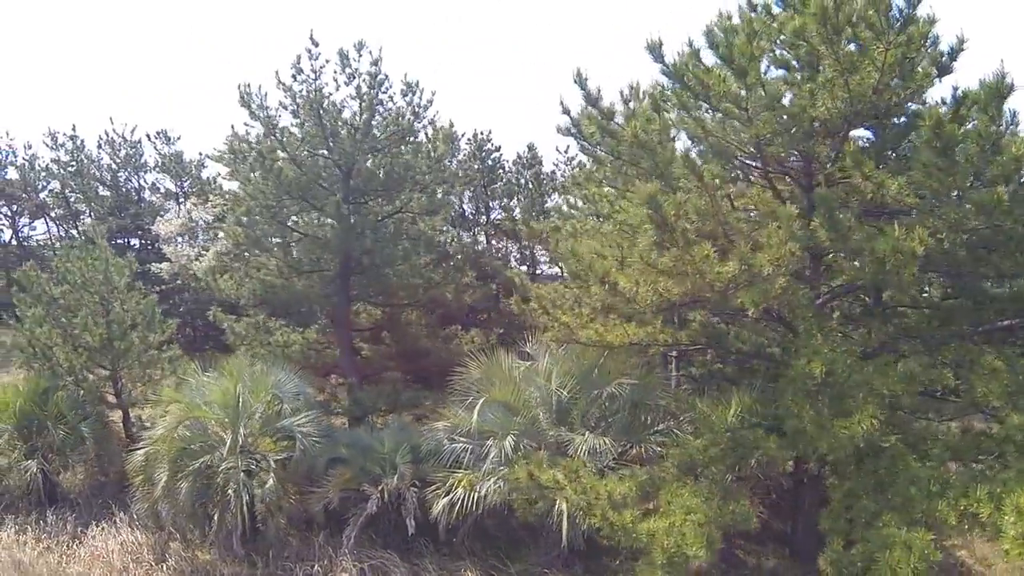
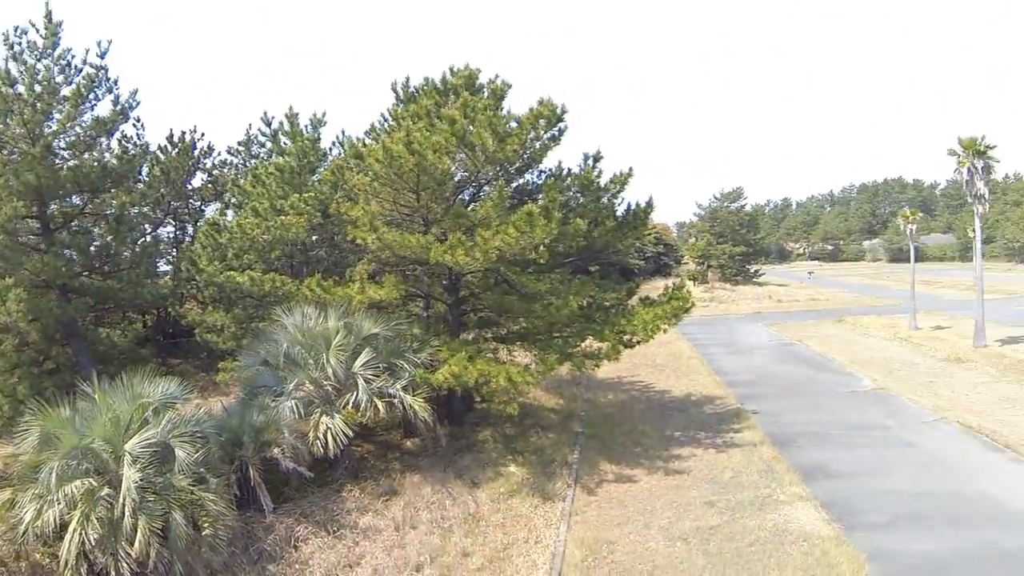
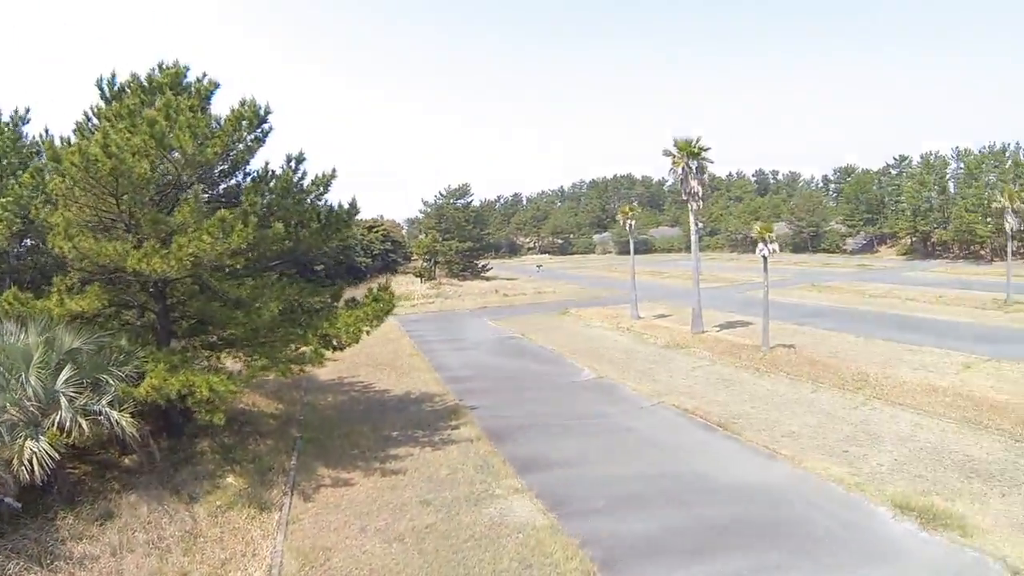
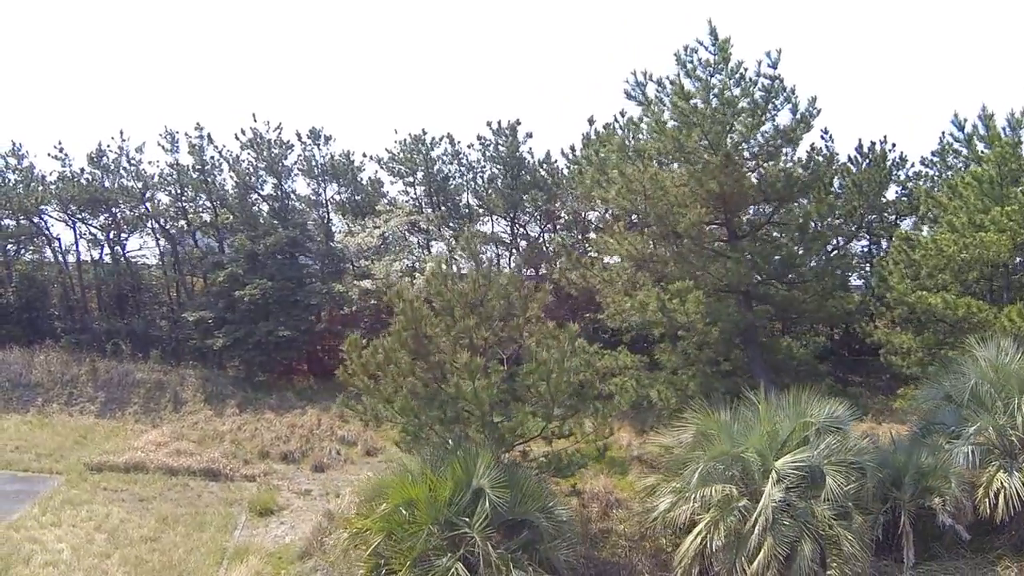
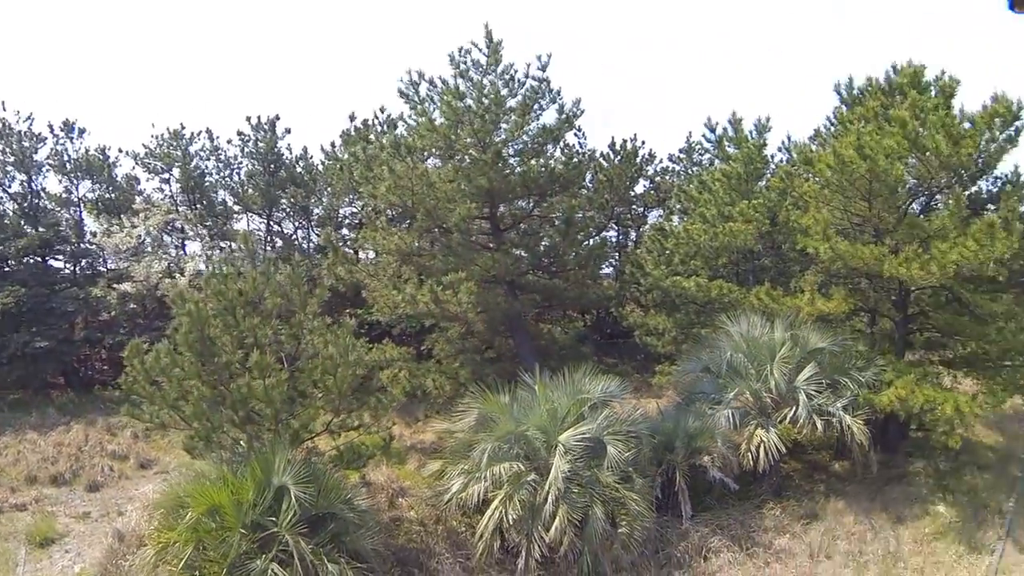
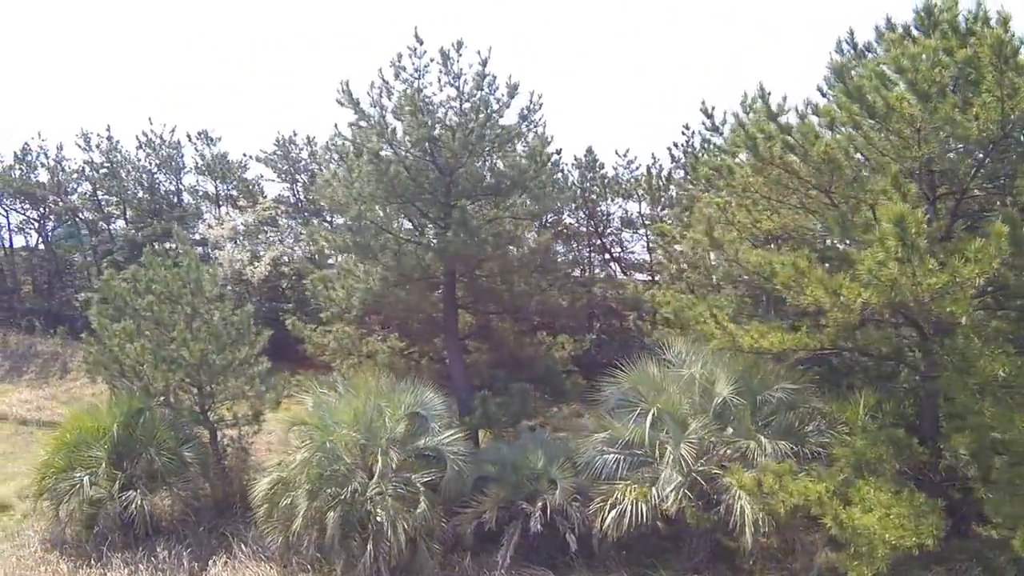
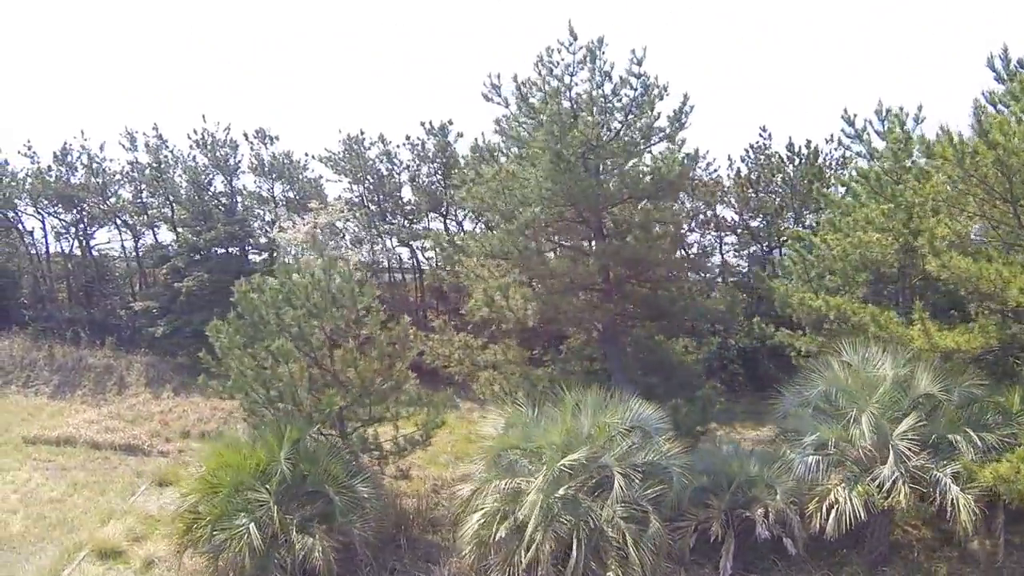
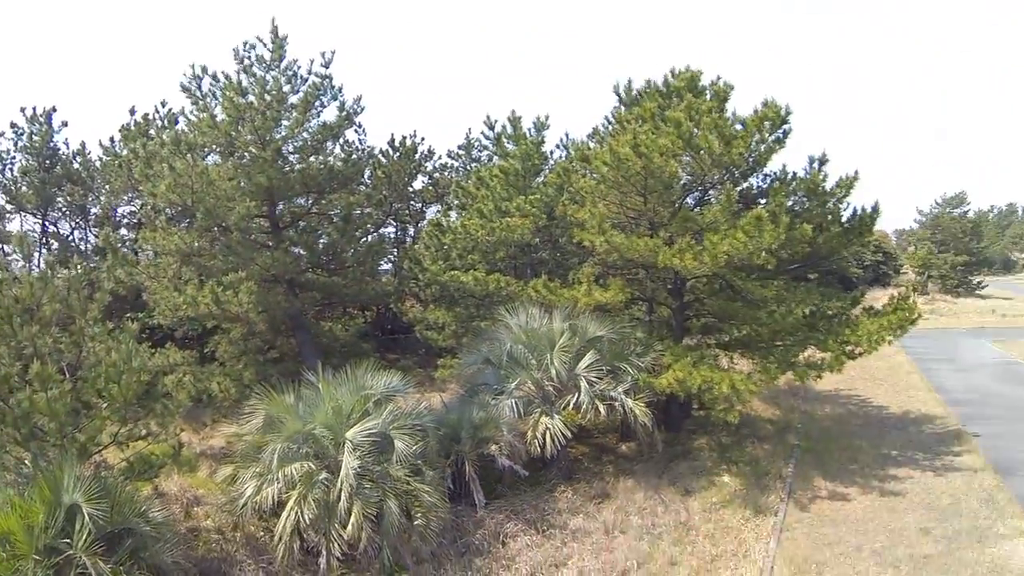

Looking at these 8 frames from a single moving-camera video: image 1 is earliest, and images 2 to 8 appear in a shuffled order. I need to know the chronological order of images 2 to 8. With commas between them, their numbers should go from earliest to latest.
6, 7, 4, 5, 8, 2, 3
